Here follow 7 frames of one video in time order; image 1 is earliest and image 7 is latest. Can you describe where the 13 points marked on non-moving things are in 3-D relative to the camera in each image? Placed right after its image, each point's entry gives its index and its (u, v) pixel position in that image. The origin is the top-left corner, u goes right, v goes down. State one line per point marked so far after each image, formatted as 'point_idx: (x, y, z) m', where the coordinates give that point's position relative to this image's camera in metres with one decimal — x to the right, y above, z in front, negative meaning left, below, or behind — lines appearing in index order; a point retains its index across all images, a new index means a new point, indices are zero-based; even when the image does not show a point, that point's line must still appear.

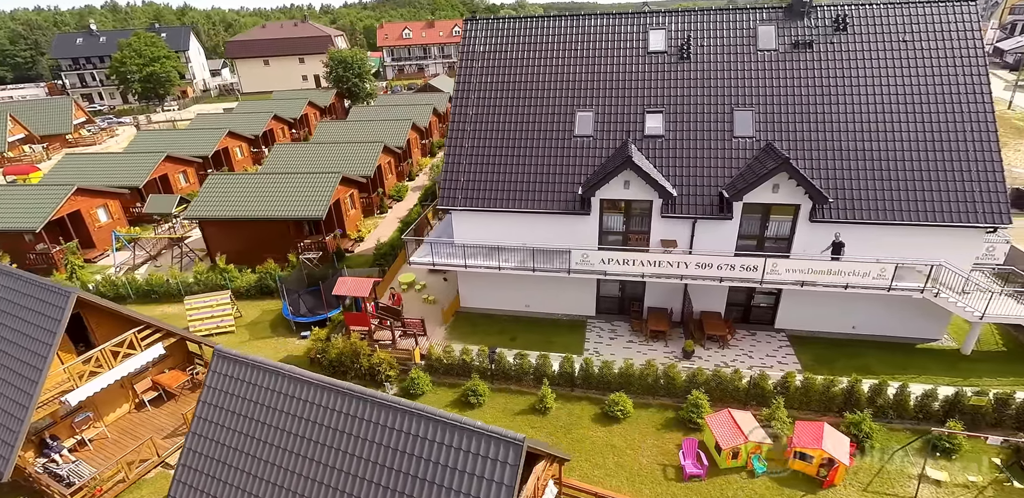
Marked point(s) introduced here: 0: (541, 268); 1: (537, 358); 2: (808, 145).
0: (+1.1, -0.7, +19.4) m
1: (+0.9, -3.9, +17.8) m
2: (+10.9, +3.8, +18.3) m
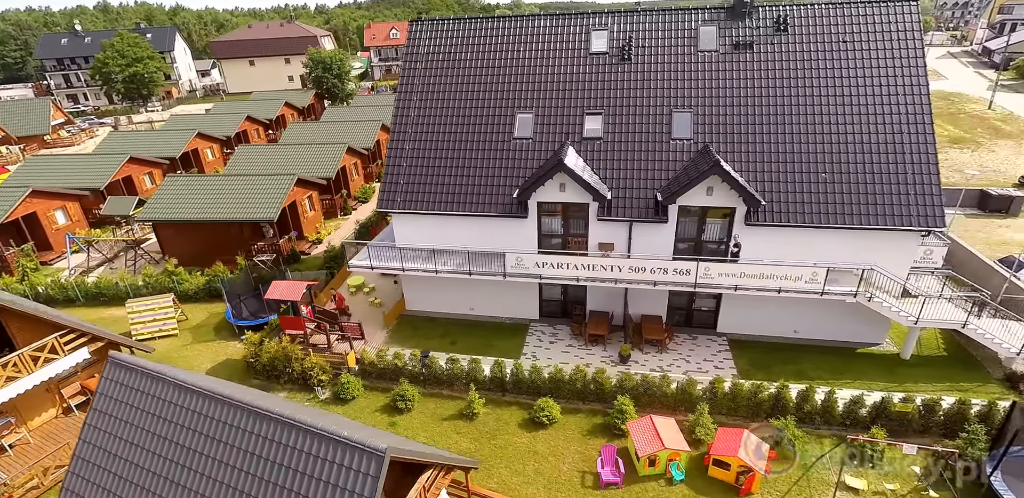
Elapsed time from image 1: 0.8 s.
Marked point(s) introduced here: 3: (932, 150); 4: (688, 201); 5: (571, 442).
0: (-1.3, -0.9, +19.2) m
1: (-1.5, -4.1, +17.6) m
2: (+8.4, +3.7, +18.1) m
3: (+14.5, +3.4, +17.1) m
4: (+6.3, +1.7, +17.6) m
5: (+1.9, -6.0, +15.5) m
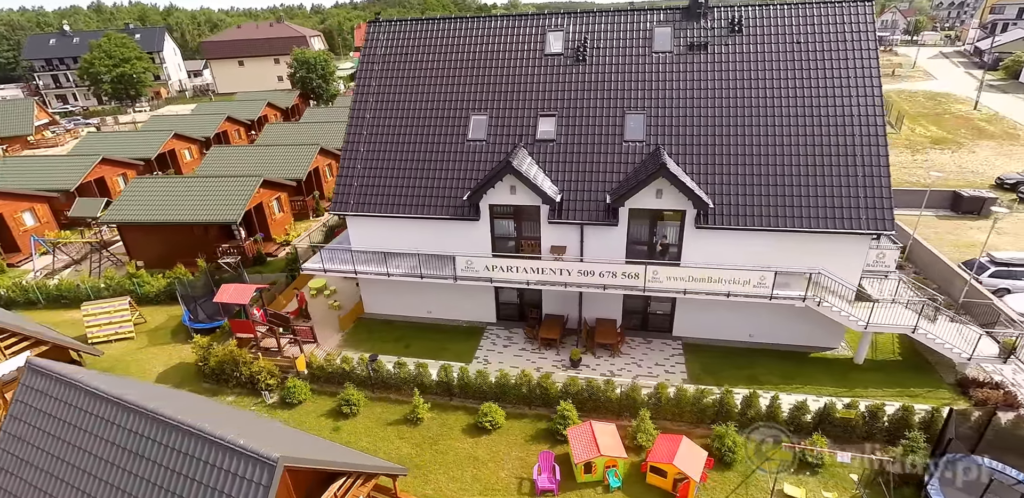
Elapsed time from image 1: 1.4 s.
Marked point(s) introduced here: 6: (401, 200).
0: (-3.2, -1.0, +19.0) m
1: (-3.4, -4.2, +17.5) m
2: (+6.6, +3.6, +17.9) m
3: (+12.6, +3.3, +16.9) m
4: (+4.4, +1.6, +17.4) m
5: (+0.1, -6.2, +15.3) m
6: (-4.3, +1.9, +19.4) m
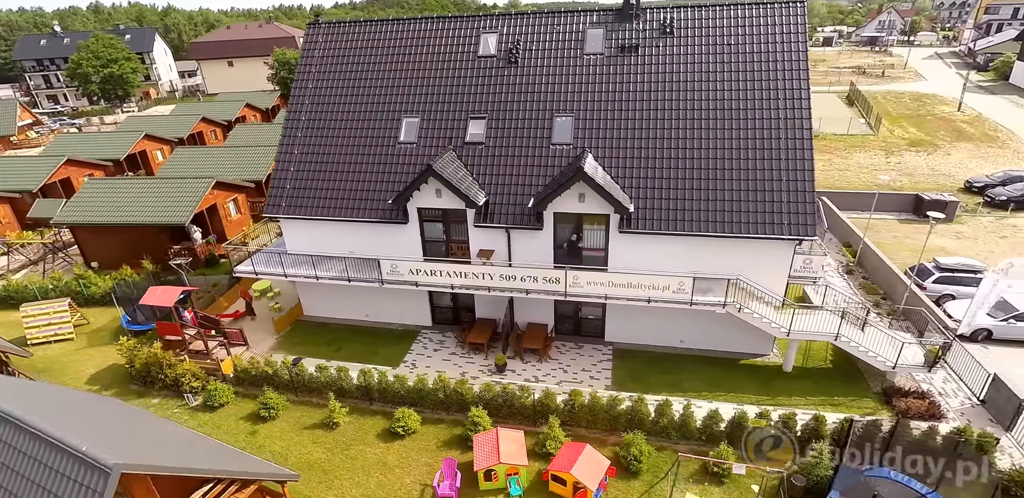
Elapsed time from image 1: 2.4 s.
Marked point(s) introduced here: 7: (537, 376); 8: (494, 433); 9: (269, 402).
0: (-5.9, -1.1, +18.9) m
1: (-6.1, -4.3, +17.4) m
2: (+3.9, +3.4, +17.7) m
3: (+9.9, +3.1, +16.6) m
4: (+1.7, +1.4, +17.2) m
5: (-2.7, -6.3, +15.2) m
6: (-7.0, +1.8, +19.3) m
7: (+0.9, -4.5, +17.7) m
8: (-0.6, -5.4, +14.6) m
9: (-8.2, -5.2, +16.8) m
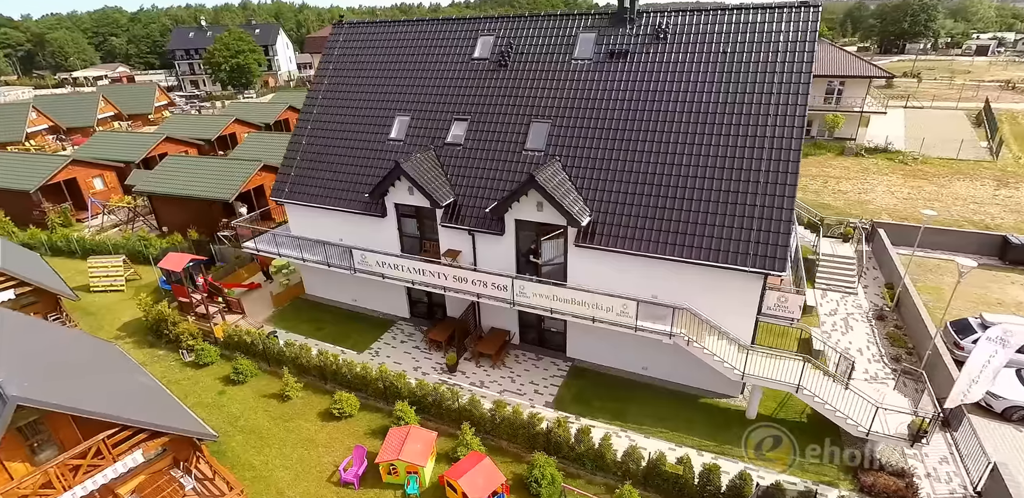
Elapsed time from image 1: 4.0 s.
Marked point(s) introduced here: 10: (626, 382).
0: (-7.1, -0.6, +20.1) m
1: (-7.9, -3.7, +18.6) m
2: (+2.7, +2.9, +17.0) m
3: (+8.3, +2.0, +14.8) m
4: (+0.3, +1.2, +16.9) m
5: (-5.2, -6.1, +15.9) m
6: (-7.8, +2.4, +20.6) m
7: (-1.0, -4.7, +17.6) m
8: (-3.2, -5.4, +14.8) m
9: (-10.2, -4.4, +18.5) m
10: (+4.0, -4.7, +17.5) m
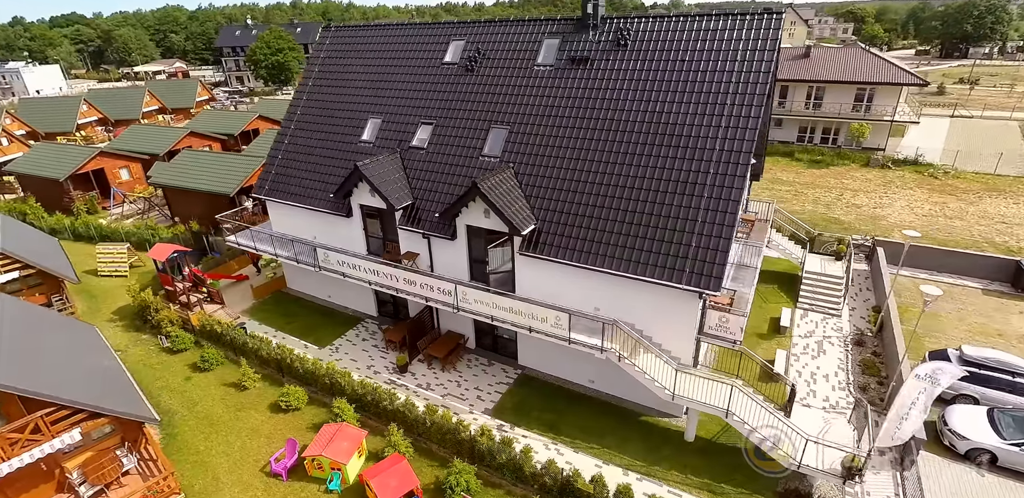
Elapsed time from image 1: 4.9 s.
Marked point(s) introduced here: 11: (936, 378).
0: (-8.6, -0.5, +20.7) m
1: (-9.7, -3.6, +19.3) m
2: (+1.0, +2.6, +16.8) m
3: (+6.4, +1.5, +14.1) m
4: (-1.5, +1.0, +17.0) m
5: (-7.3, -6.0, +16.4) m
6: (-9.2, +2.5, +21.3) m
7: (-2.9, -4.8, +17.8) m
8: (-5.4, -5.4, +15.2) m
9: (-12.0, -4.2, +19.4) m
10: (+2.1, -5.0, +17.2) m
11: (+9.8, -3.1, +11.7) m
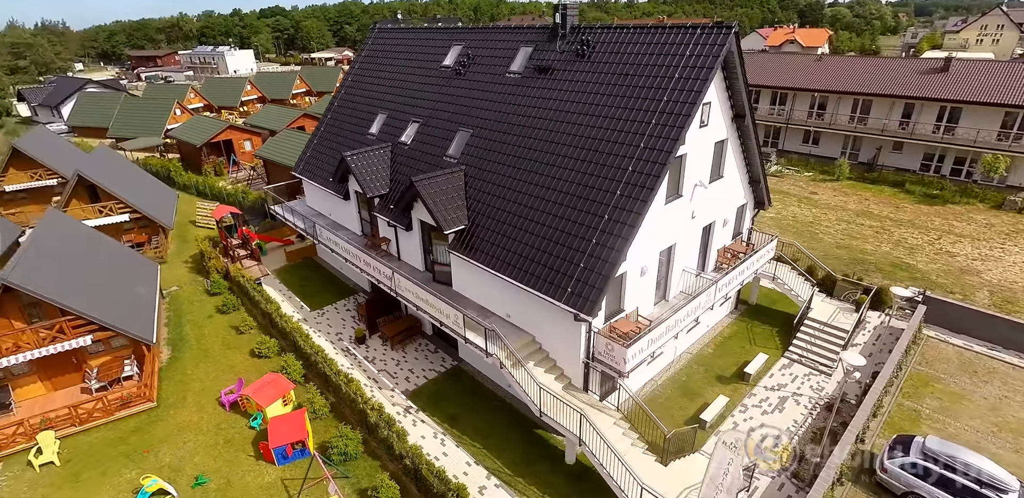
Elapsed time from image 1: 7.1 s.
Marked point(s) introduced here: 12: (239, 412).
0: (-9.5, +0.7, +23.8) m
1: (-11.3, -2.2, +22.8) m
2: (-0.9, +2.5, +17.4) m
3: (+3.4, +0.7, +13.5) m
4: (-3.5, +1.2, +18.3) m
5: (-10.2, -4.9, +19.4) m
6: (-9.5, +3.8, +24.4) m
7: (-5.4, -4.3, +19.6) m
8: (-8.5, -4.6, +17.7) m
9: (-13.5, -2.5, +23.5) m
10: (-0.8, -5.2, +17.7) m
11: (+5.3, -4.2, +10.3) m
12: (-9.7, -5.8, +17.6) m
